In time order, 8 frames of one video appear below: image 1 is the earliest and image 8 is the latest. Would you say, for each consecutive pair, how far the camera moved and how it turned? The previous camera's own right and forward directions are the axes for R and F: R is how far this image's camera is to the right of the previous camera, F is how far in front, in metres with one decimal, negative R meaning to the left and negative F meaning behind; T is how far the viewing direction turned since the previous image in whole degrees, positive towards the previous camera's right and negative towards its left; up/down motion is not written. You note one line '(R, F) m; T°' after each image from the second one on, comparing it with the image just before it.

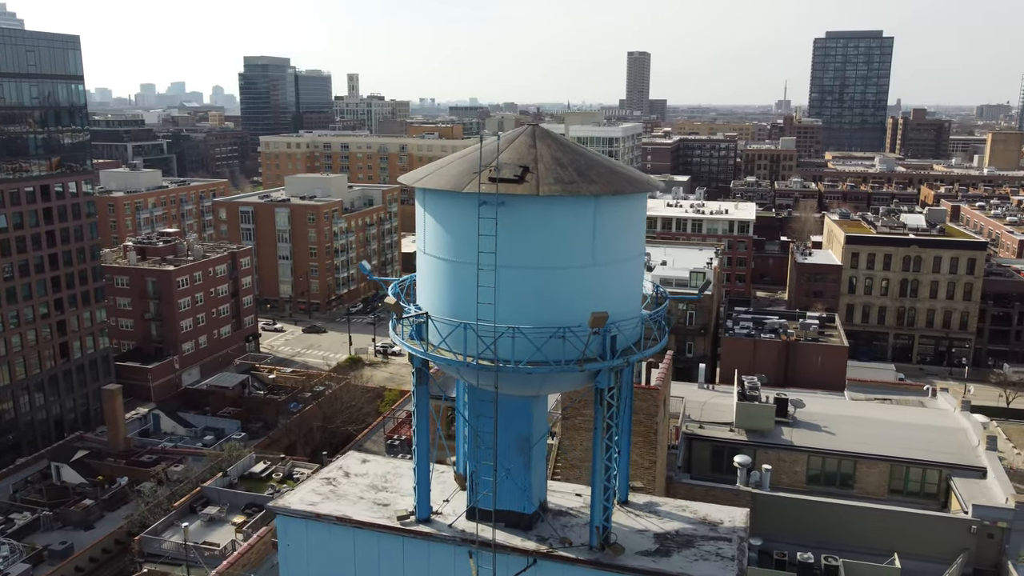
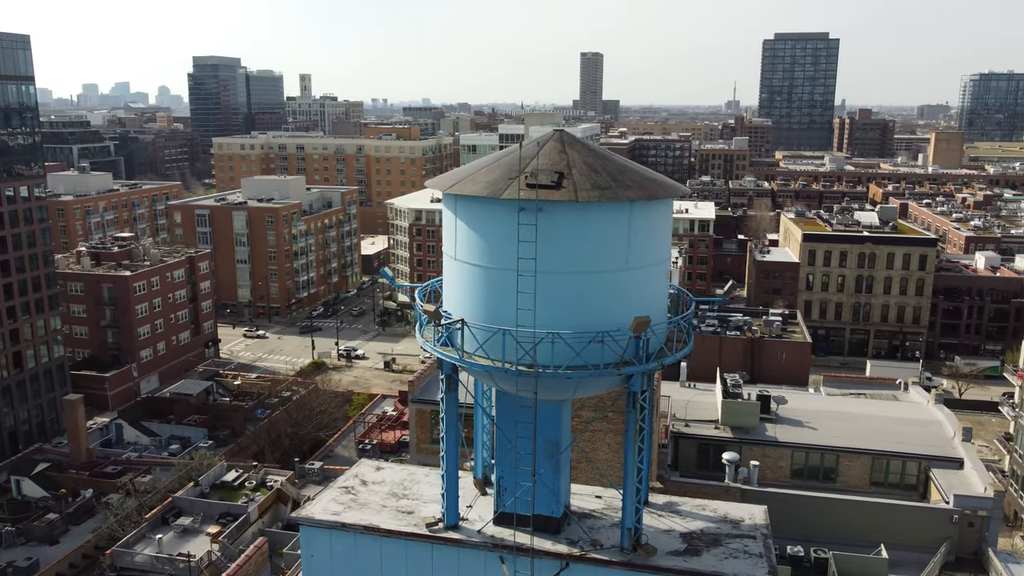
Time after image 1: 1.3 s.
(-0.7, 0.0) m; +3°
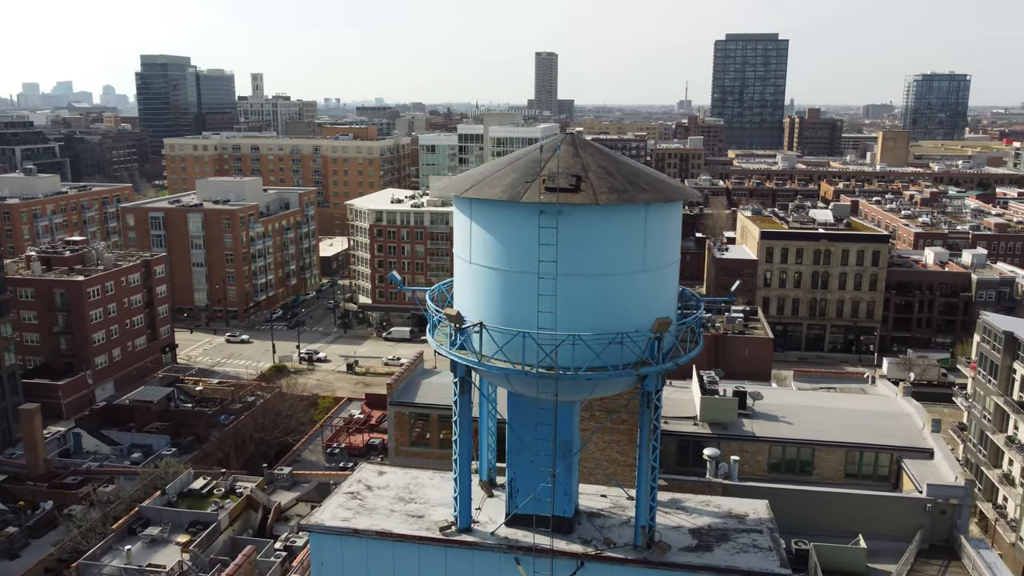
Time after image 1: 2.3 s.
(-0.6, 0.0) m; +3°
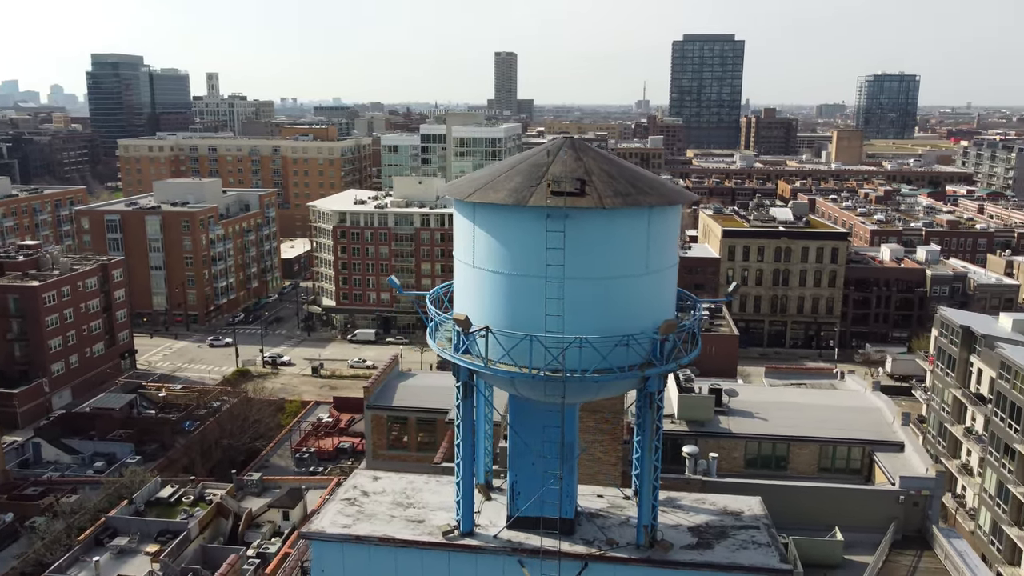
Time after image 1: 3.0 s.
(-0.4, 0.0) m; +3°
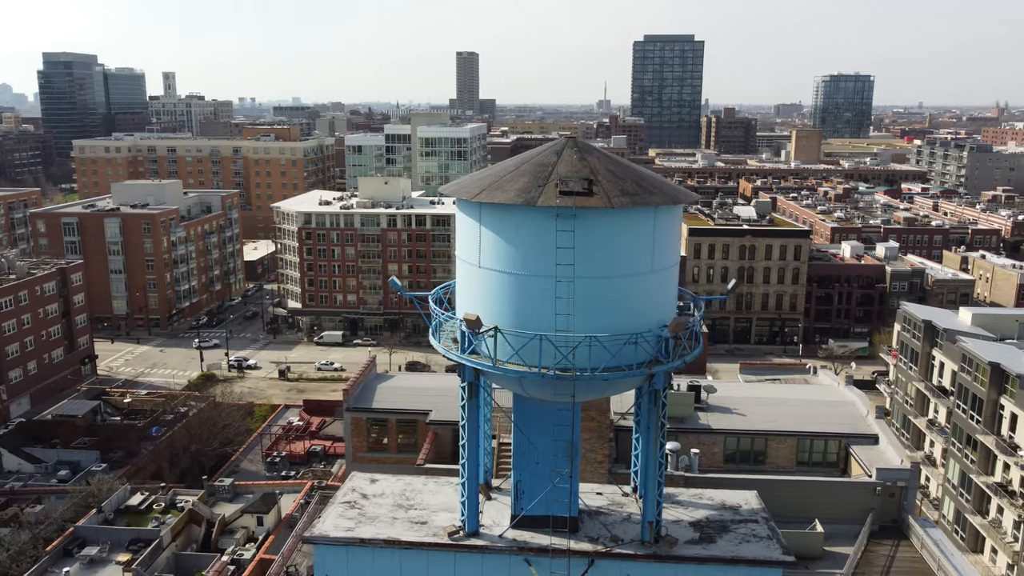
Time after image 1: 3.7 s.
(-0.4, 0.0) m; +3°
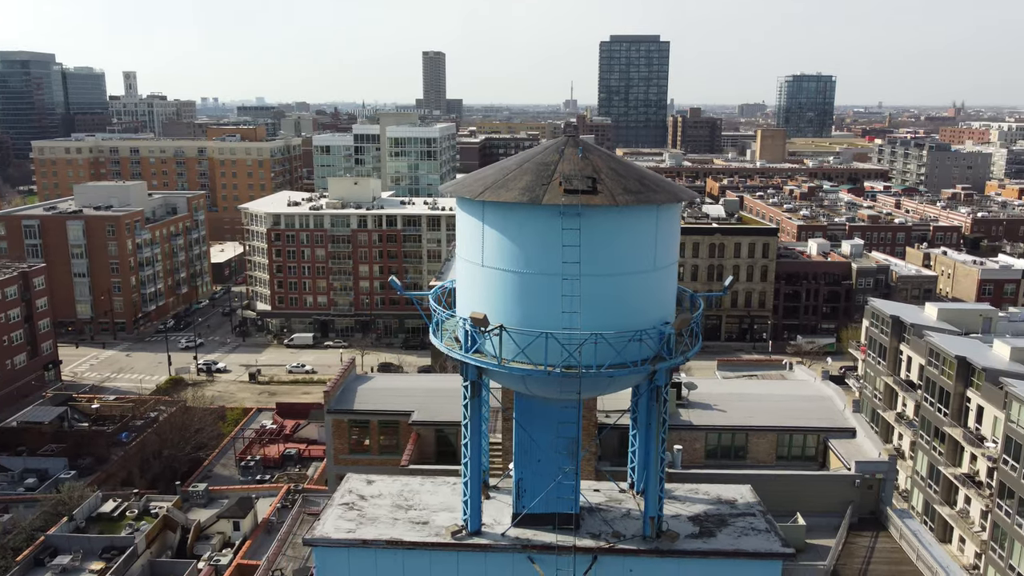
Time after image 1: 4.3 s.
(-0.3, 0.0) m; +2°
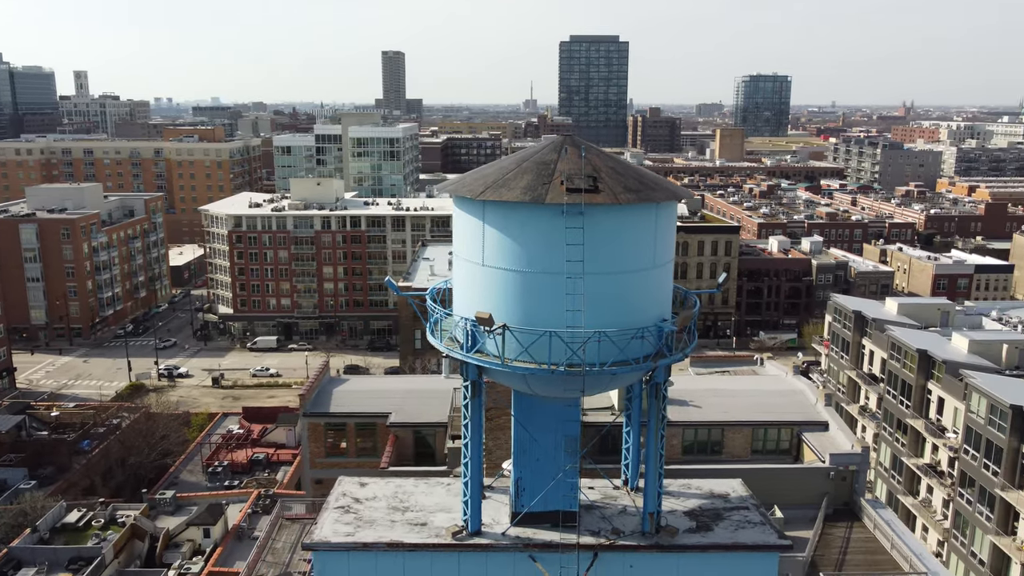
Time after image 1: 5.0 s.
(-0.4, 0.0) m; +3°
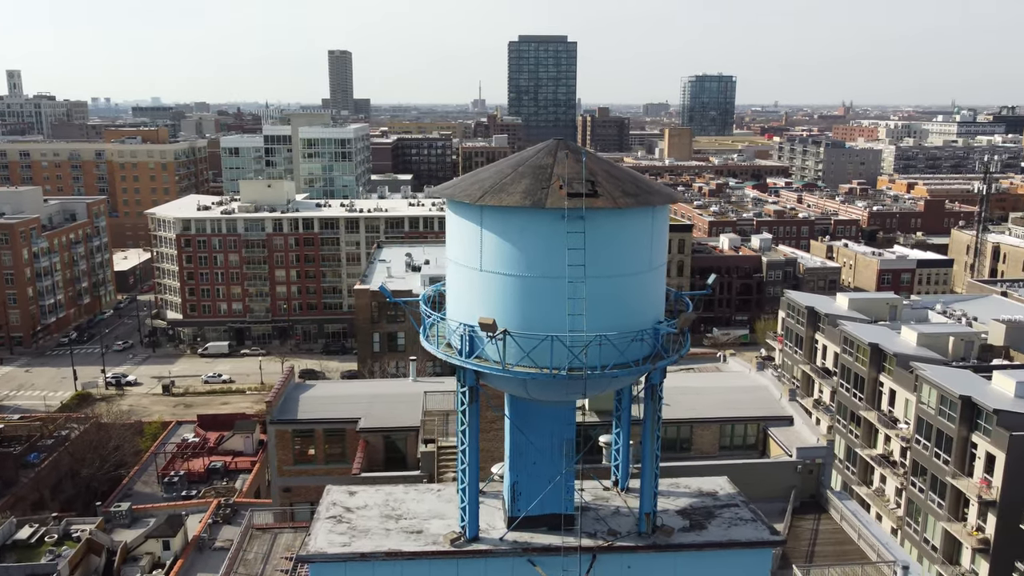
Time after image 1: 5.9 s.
(-0.5, 0.0) m; +3°
